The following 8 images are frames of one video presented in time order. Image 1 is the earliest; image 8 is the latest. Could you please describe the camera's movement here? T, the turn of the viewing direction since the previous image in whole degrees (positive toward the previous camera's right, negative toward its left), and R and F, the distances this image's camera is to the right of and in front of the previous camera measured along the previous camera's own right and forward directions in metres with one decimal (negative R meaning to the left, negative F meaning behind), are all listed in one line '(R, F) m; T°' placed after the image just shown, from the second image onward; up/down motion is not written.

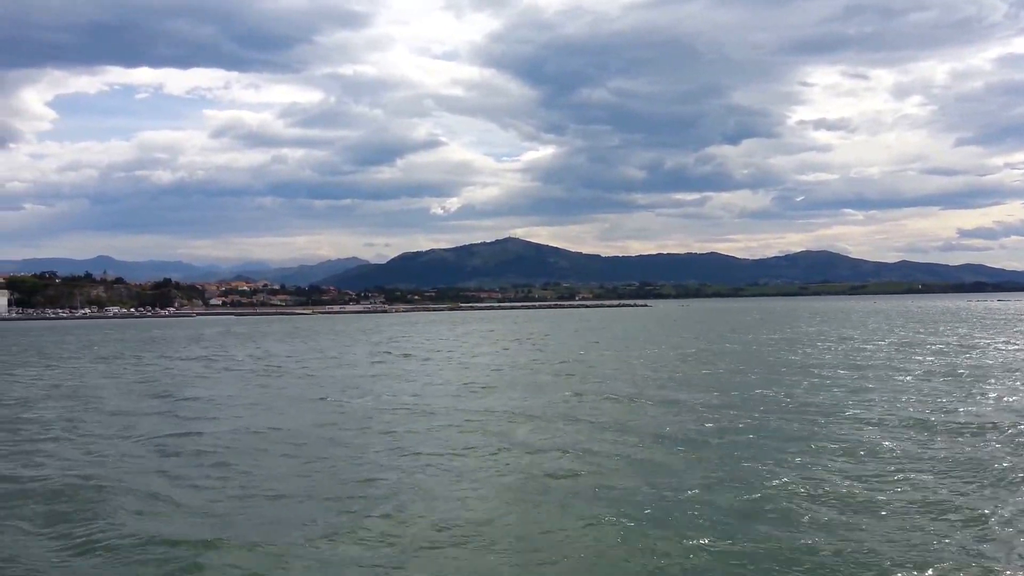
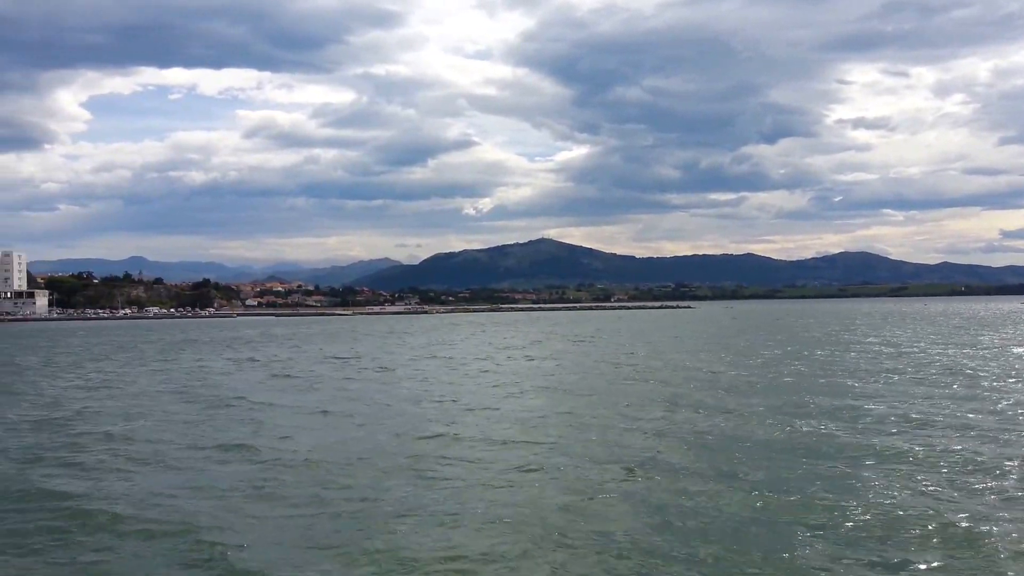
(-4.1, +0.9) m; -1°
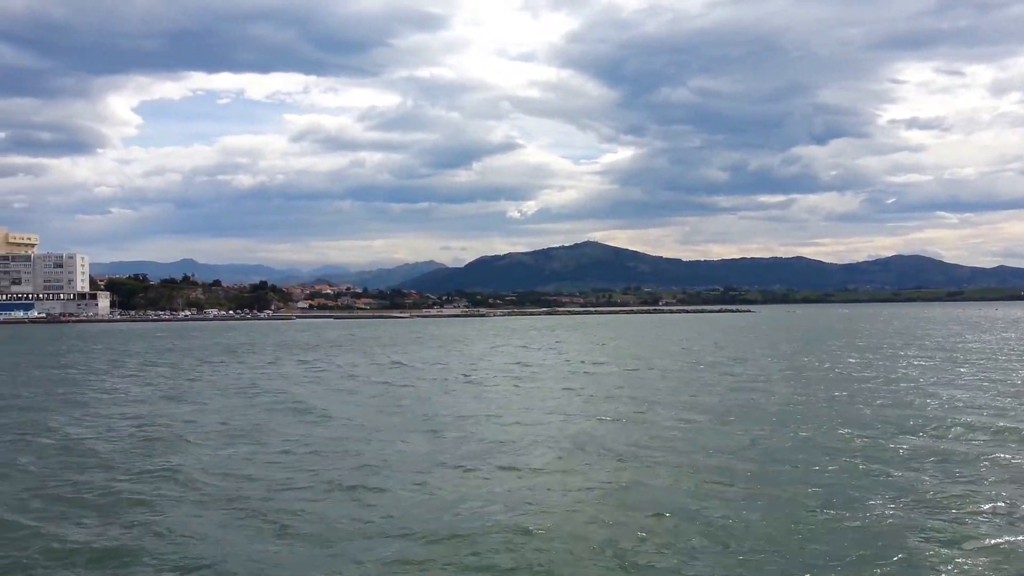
(-5.2, +0.4) m; -1°
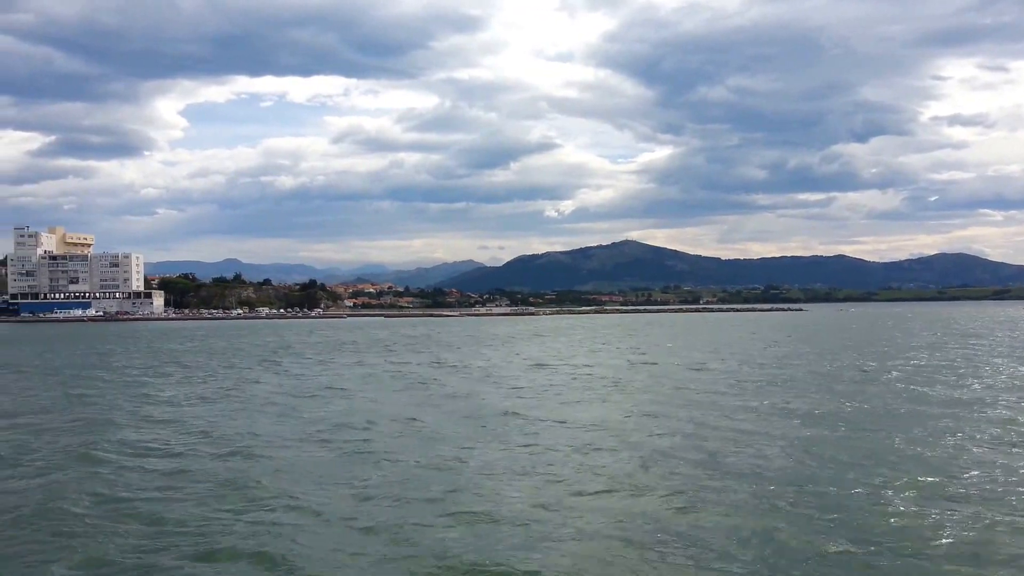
(-4.4, -0.3) m; -1°
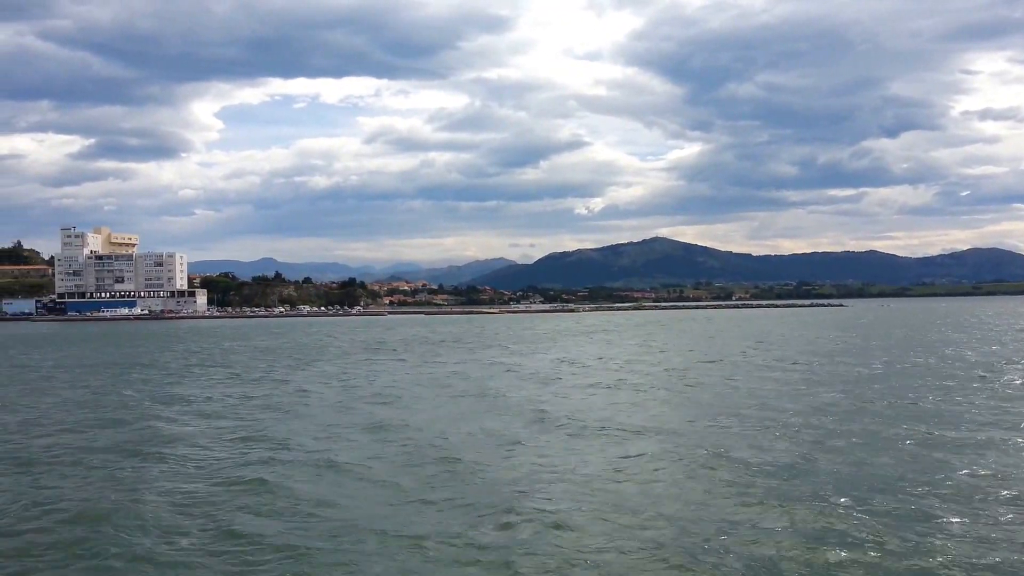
(-3.9, -0.5) m; -1°
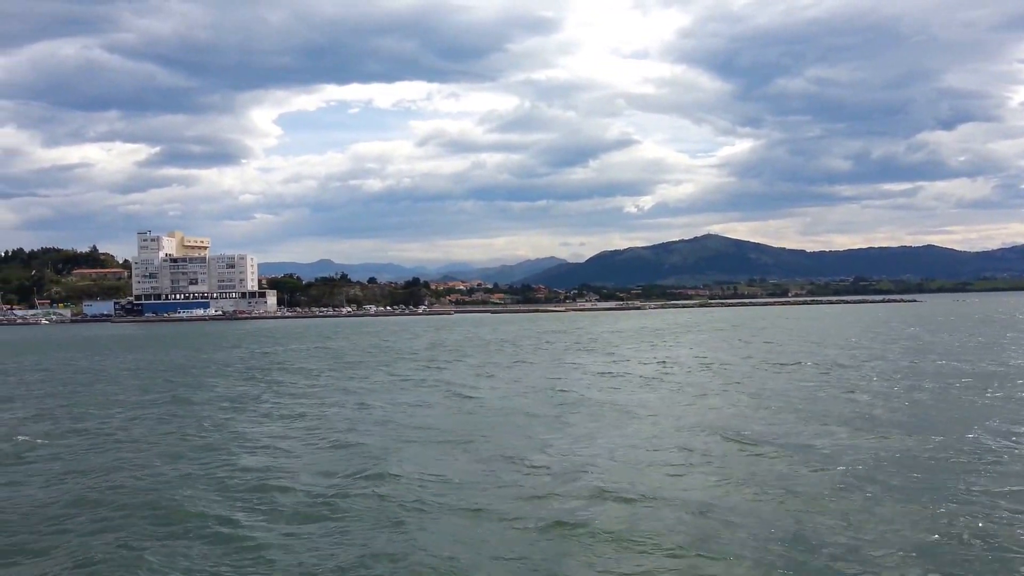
(-5.7, -0.9) m; -2°
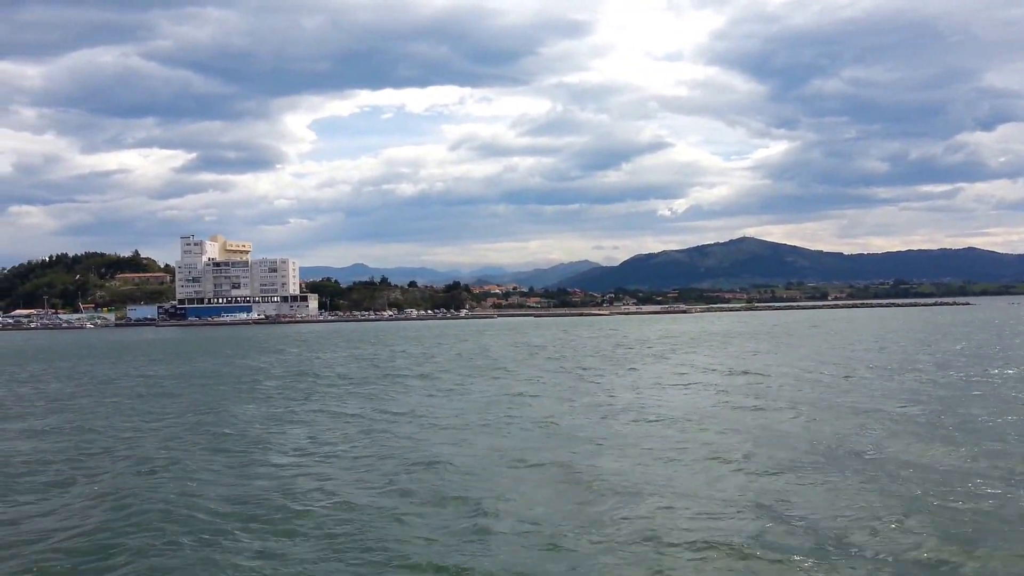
(-4.1, 0.0) m; -1°
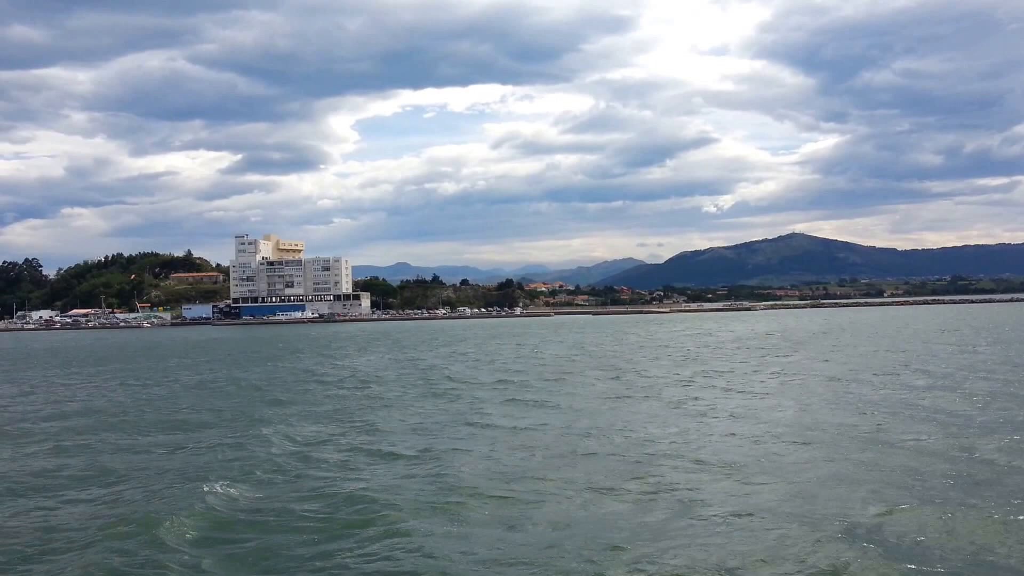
(-5.0, +0.1) m; -2°
